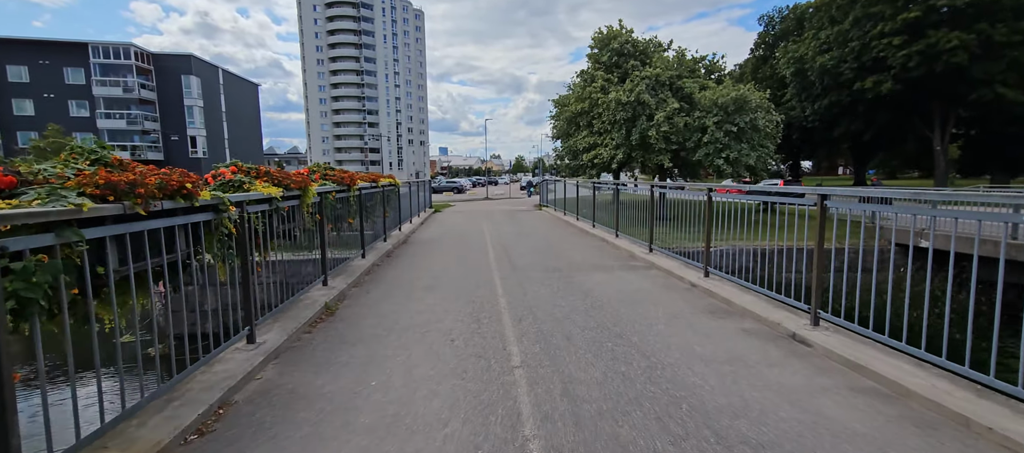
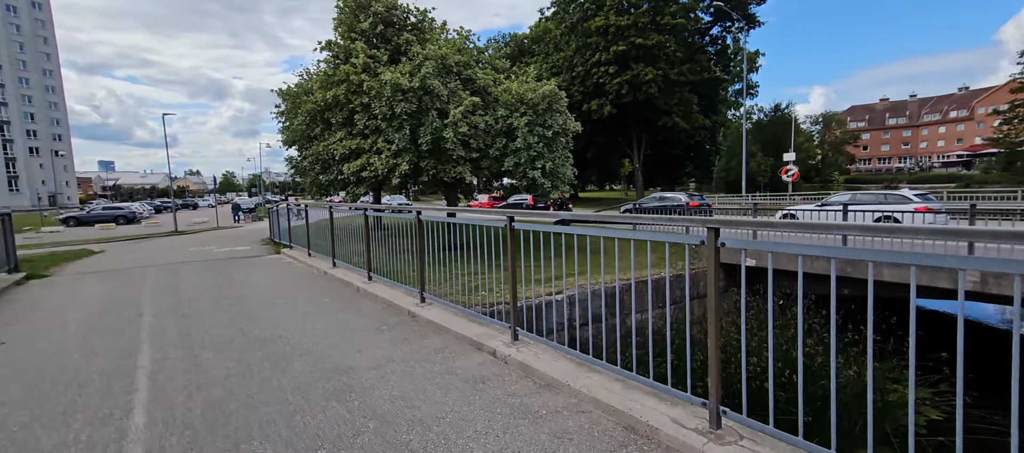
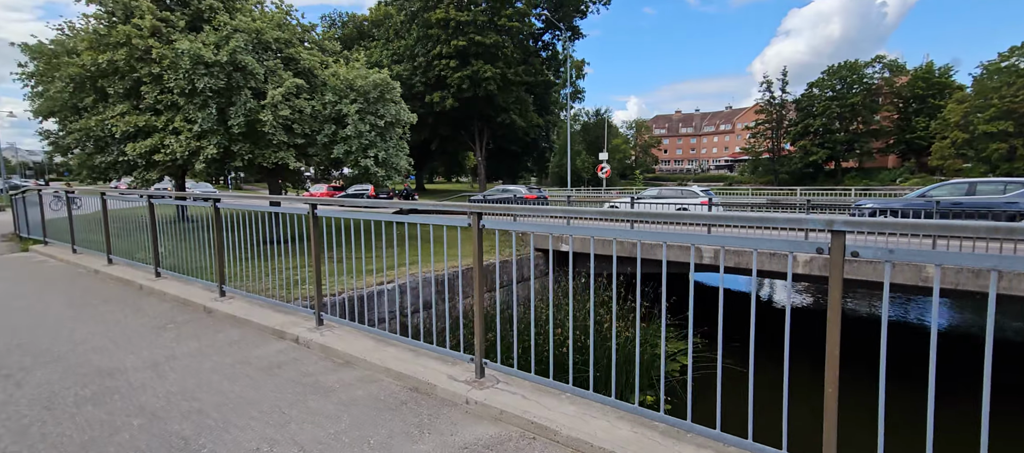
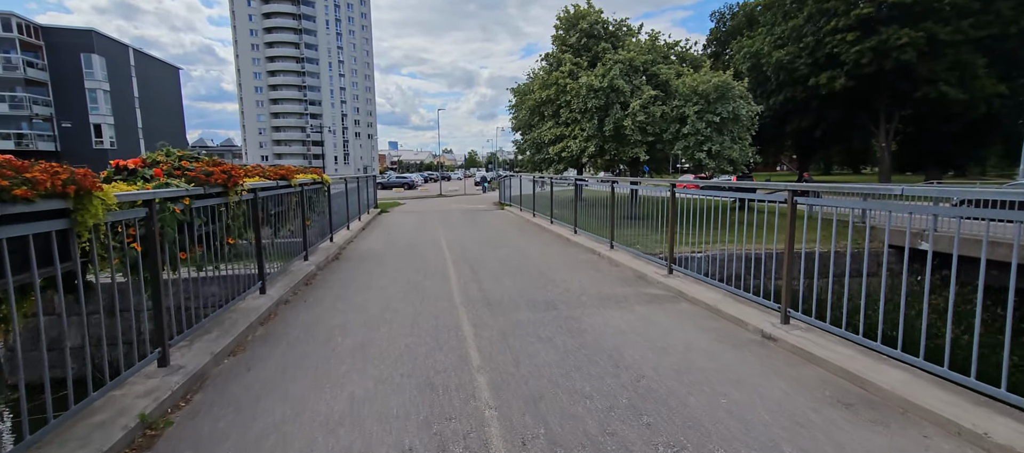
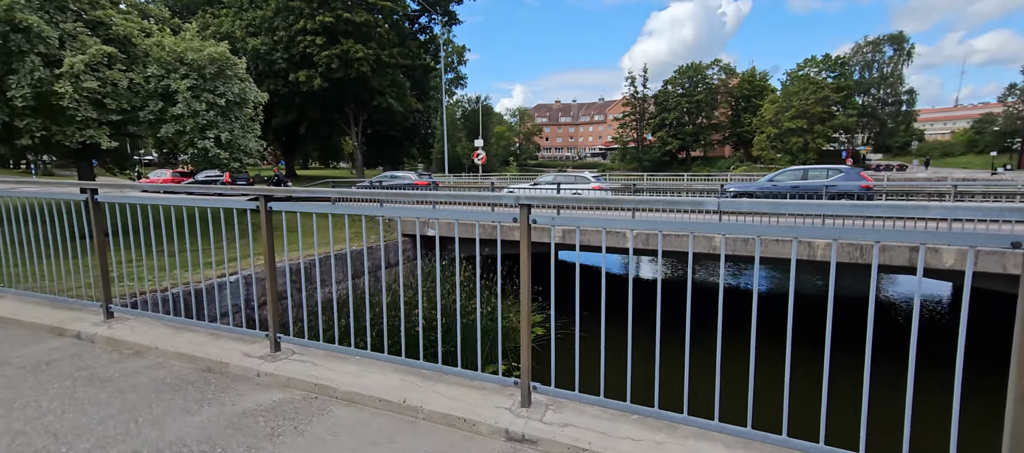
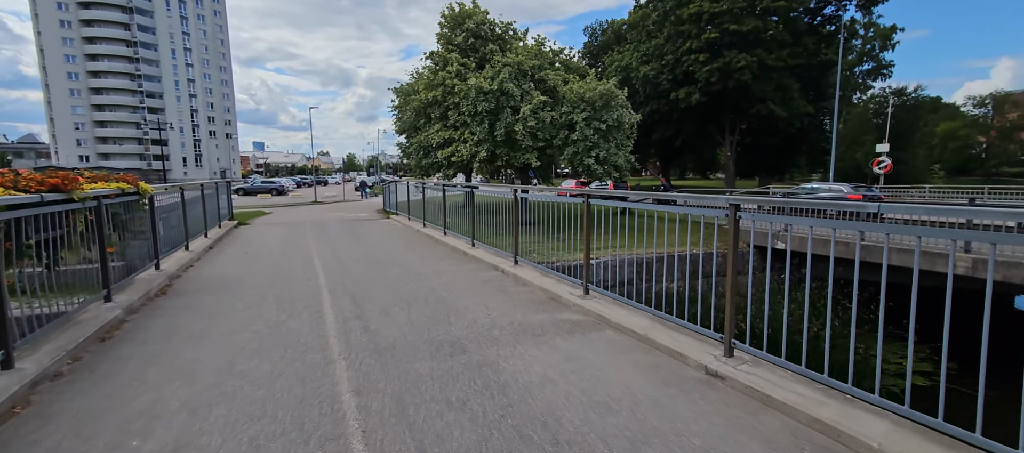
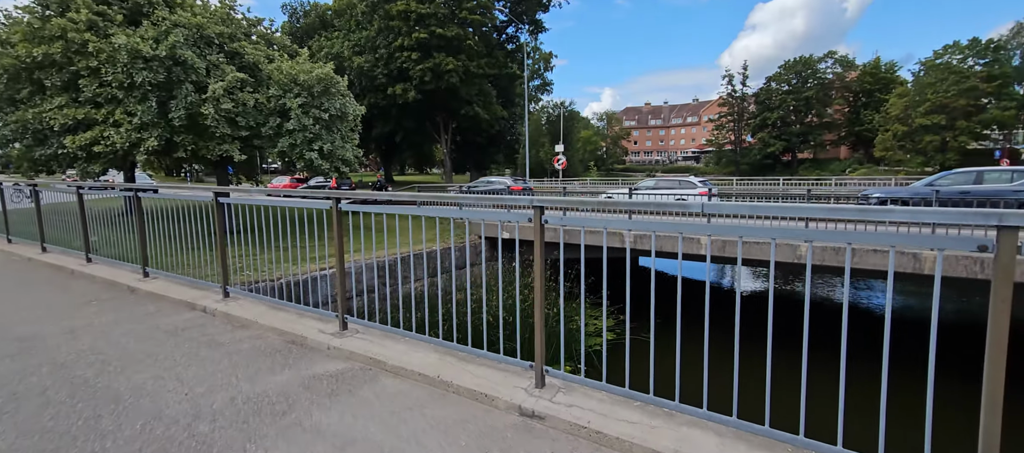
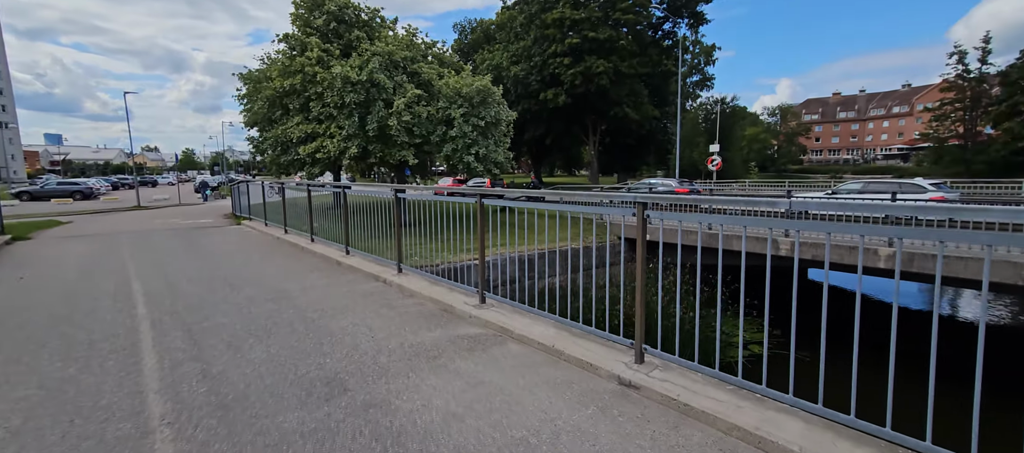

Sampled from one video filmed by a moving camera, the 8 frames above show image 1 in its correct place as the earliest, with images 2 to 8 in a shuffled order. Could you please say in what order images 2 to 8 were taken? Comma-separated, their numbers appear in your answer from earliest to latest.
4, 6, 8, 7, 5, 3, 2
